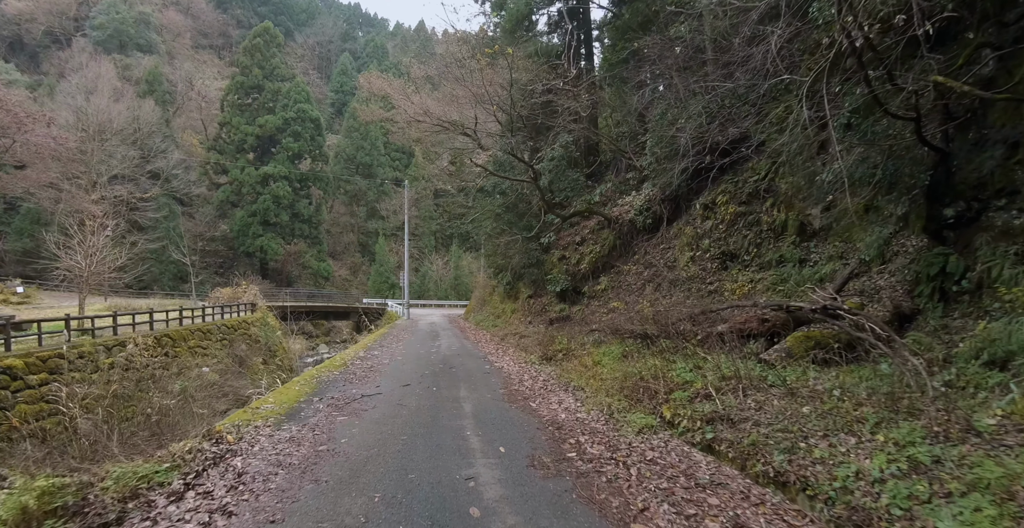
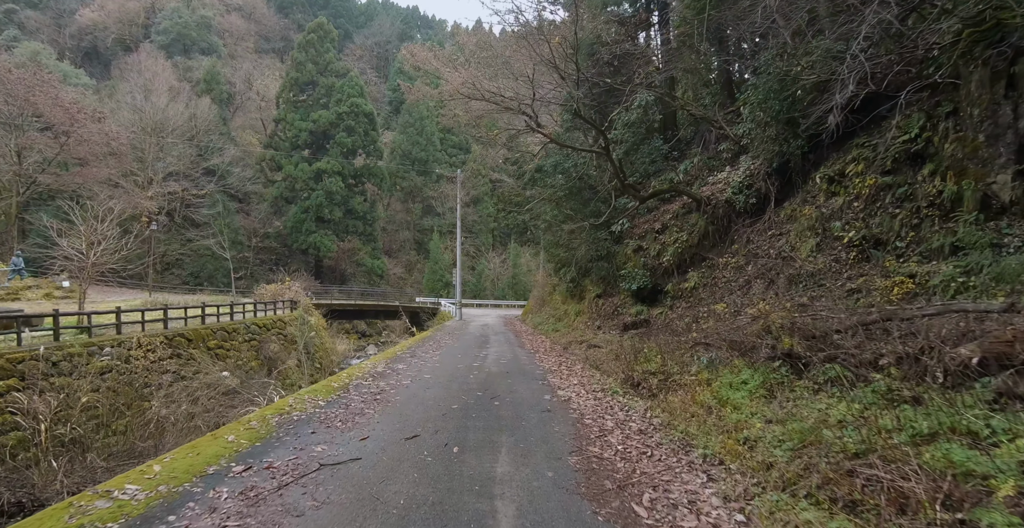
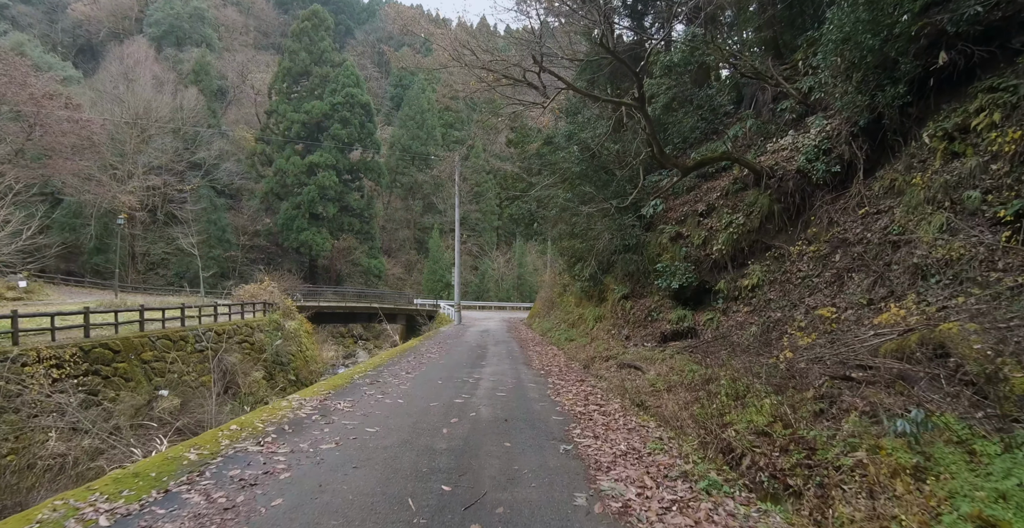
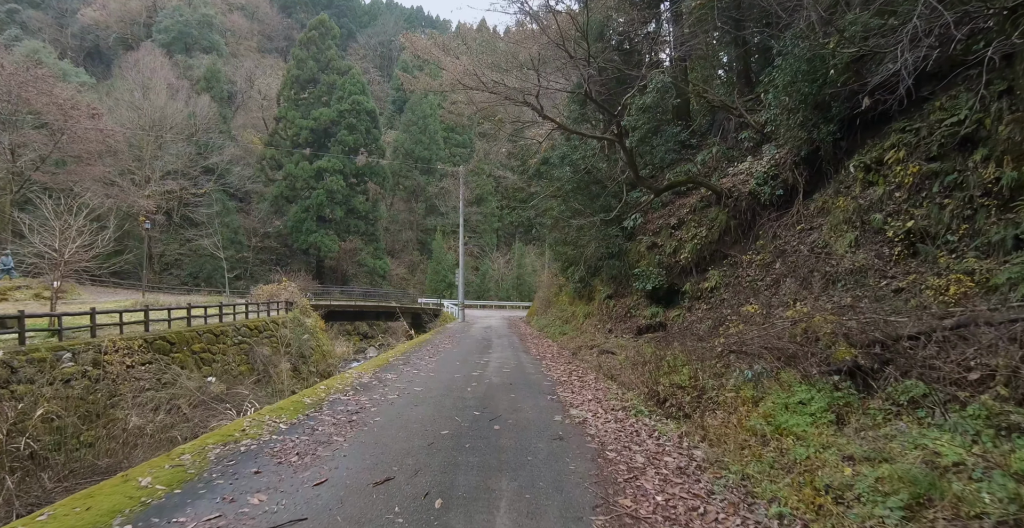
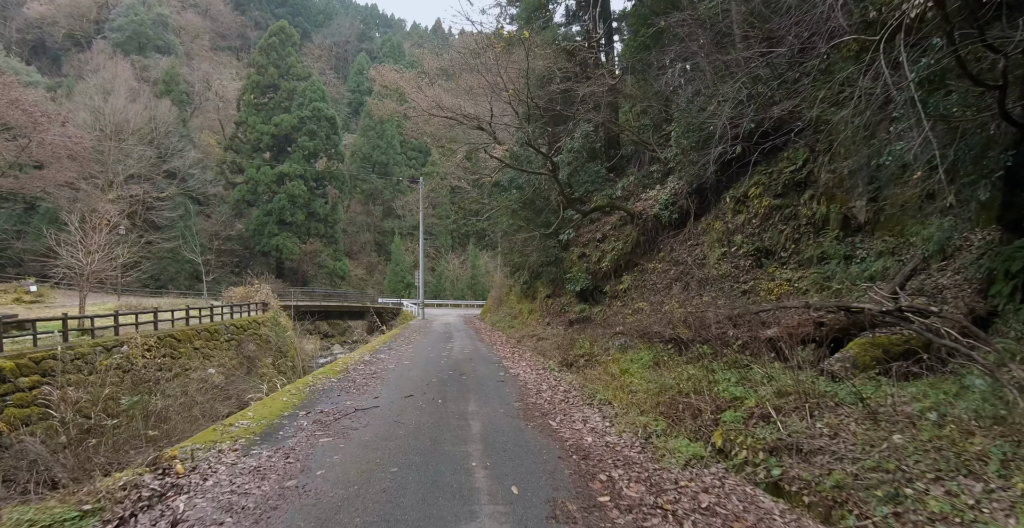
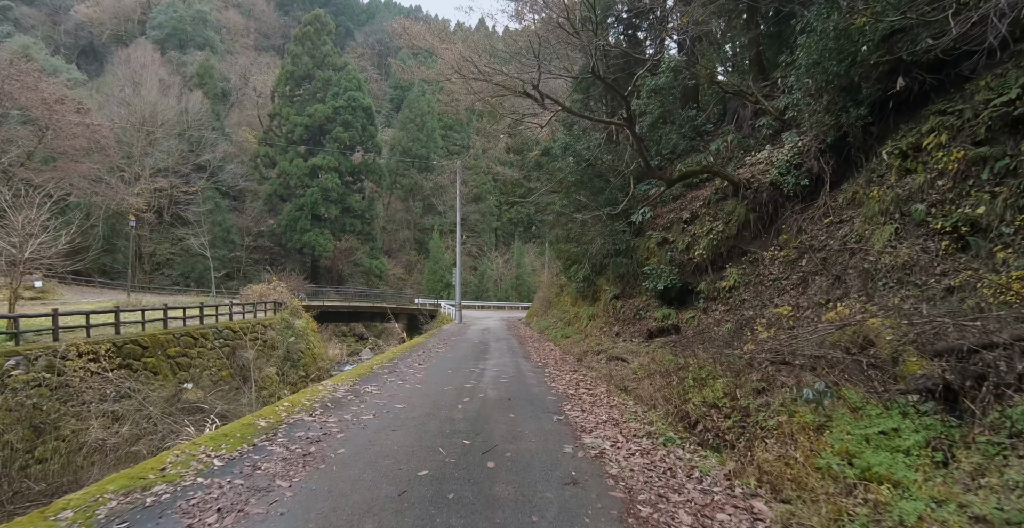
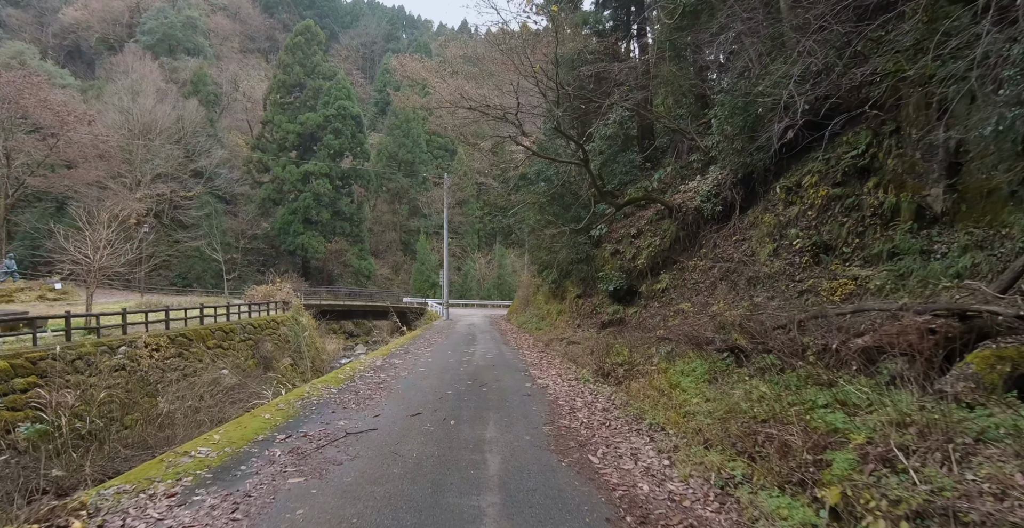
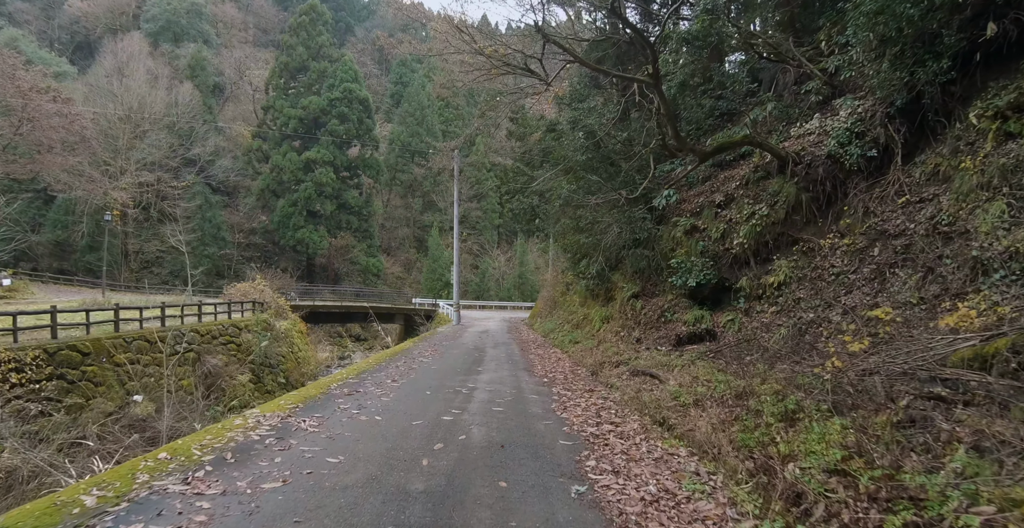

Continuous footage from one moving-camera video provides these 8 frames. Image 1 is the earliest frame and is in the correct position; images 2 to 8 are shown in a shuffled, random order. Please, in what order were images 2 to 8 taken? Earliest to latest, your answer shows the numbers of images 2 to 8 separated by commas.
5, 7, 2, 4, 6, 3, 8
